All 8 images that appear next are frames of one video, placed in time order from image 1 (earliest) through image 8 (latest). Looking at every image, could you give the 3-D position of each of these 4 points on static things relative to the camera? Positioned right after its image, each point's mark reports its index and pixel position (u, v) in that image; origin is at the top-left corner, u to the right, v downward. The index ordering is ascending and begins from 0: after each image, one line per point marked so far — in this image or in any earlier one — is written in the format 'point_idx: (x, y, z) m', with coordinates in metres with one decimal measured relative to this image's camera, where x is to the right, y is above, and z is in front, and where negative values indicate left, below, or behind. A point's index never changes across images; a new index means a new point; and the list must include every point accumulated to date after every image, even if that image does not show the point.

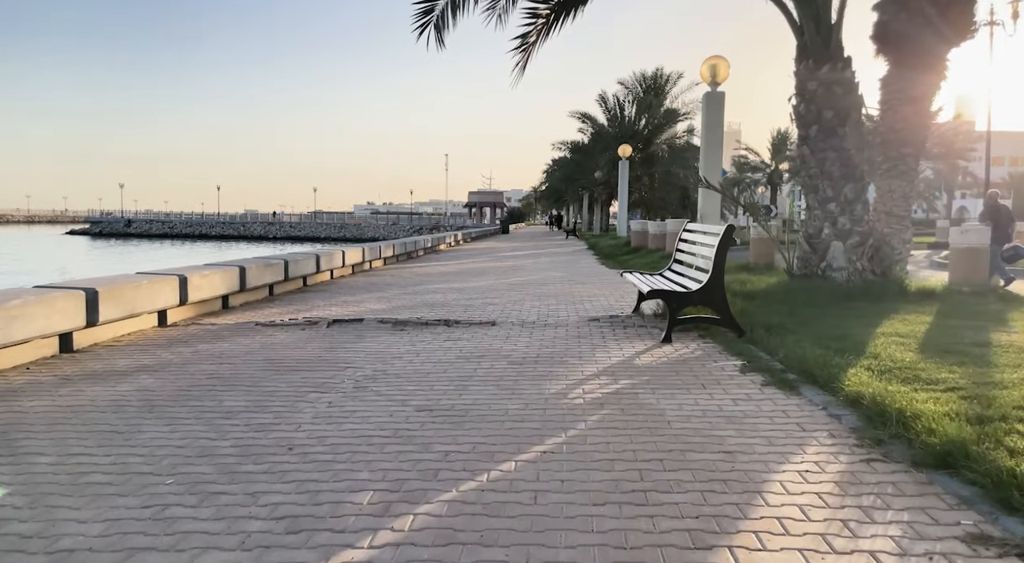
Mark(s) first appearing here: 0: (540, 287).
0: (+0.5, -0.1, +12.2) m
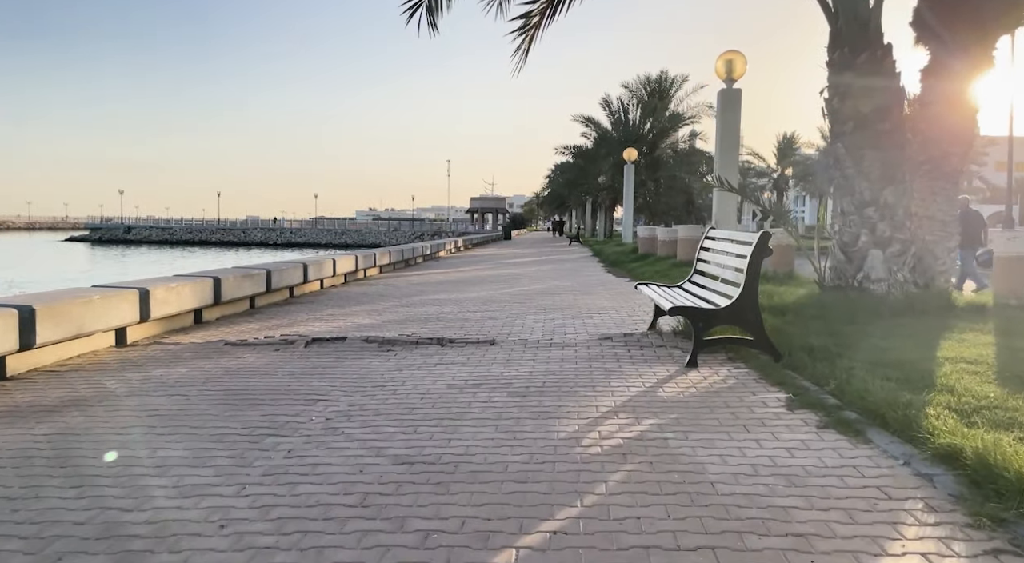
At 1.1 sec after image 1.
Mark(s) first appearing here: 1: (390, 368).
0: (+0.5, -0.3, +11.3) m
1: (-1.1, -0.8, +5.8) m
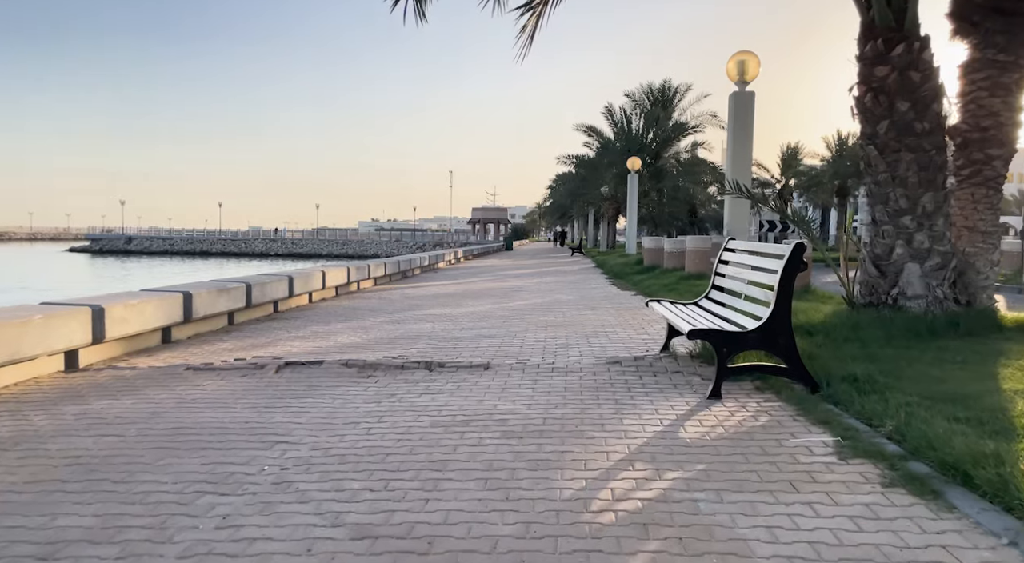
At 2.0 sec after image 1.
0: (+0.5, -0.5, +10.6) m
1: (-1.1, -0.9, +5.1) m
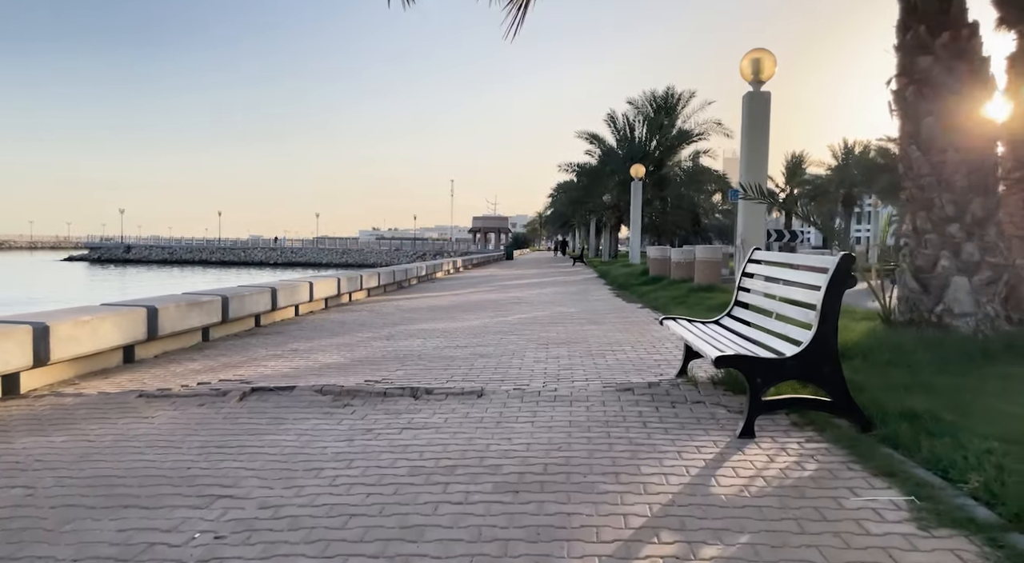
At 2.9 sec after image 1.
0: (+0.5, -0.7, +9.8) m
1: (-1.1, -1.0, +4.3) m
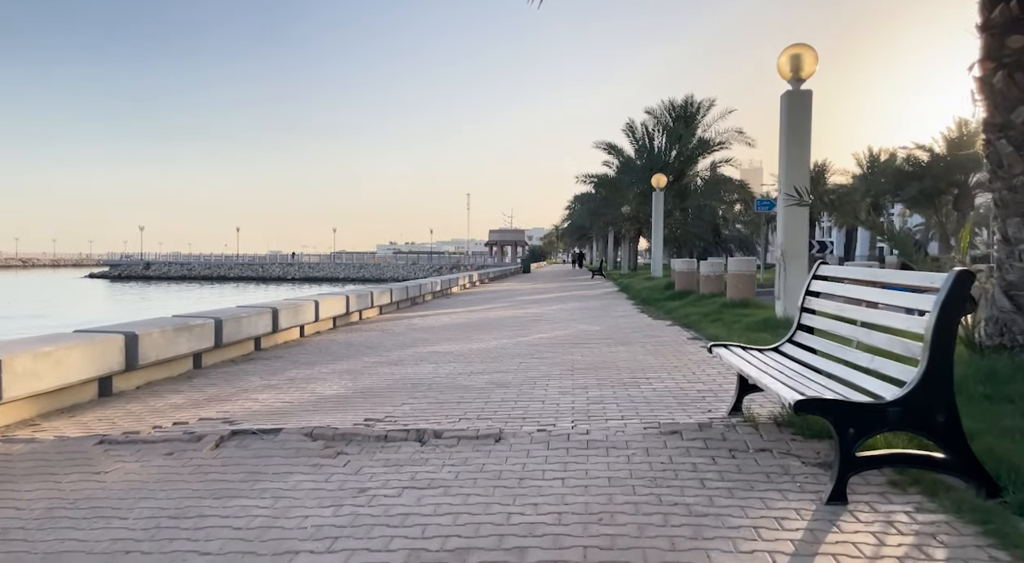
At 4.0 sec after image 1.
0: (+0.8, -0.9, +9.0) m
1: (-1.0, -1.1, +3.5) m
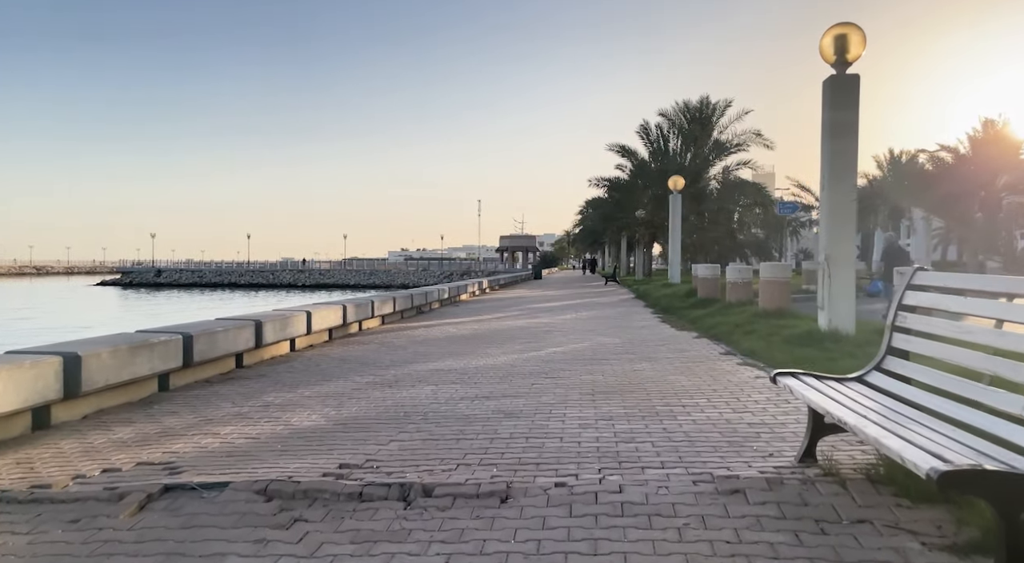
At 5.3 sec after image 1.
0: (+0.9, -1.0, +7.9) m
1: (-0.9, -1.2, +2.5) m
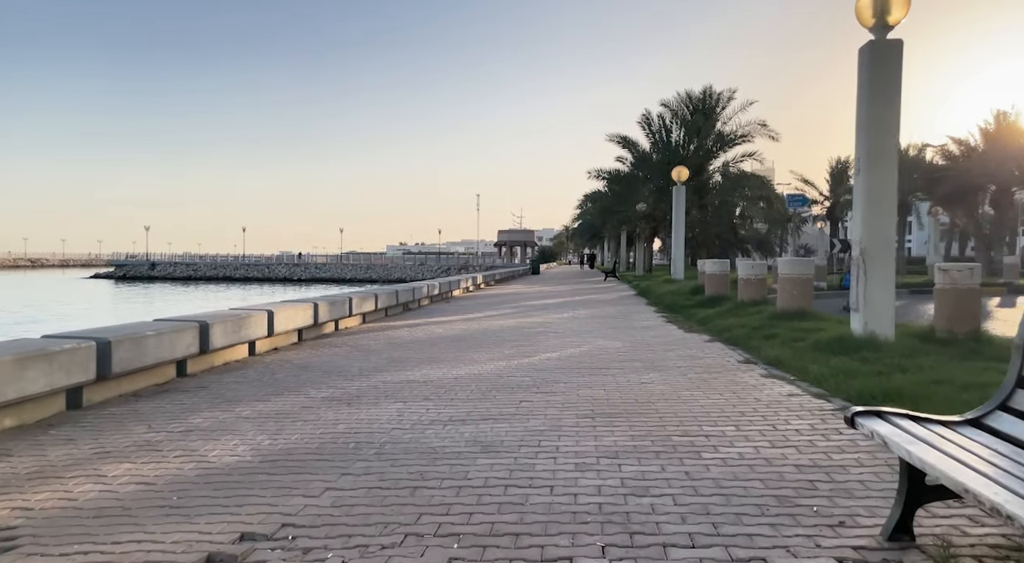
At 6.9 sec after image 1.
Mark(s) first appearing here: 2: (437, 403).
0: (+0.8, -1.0, +6.7) m
1: (-1.1, -1.2, +1.3) m
2: (-0.6, -1.1, +5.9) m
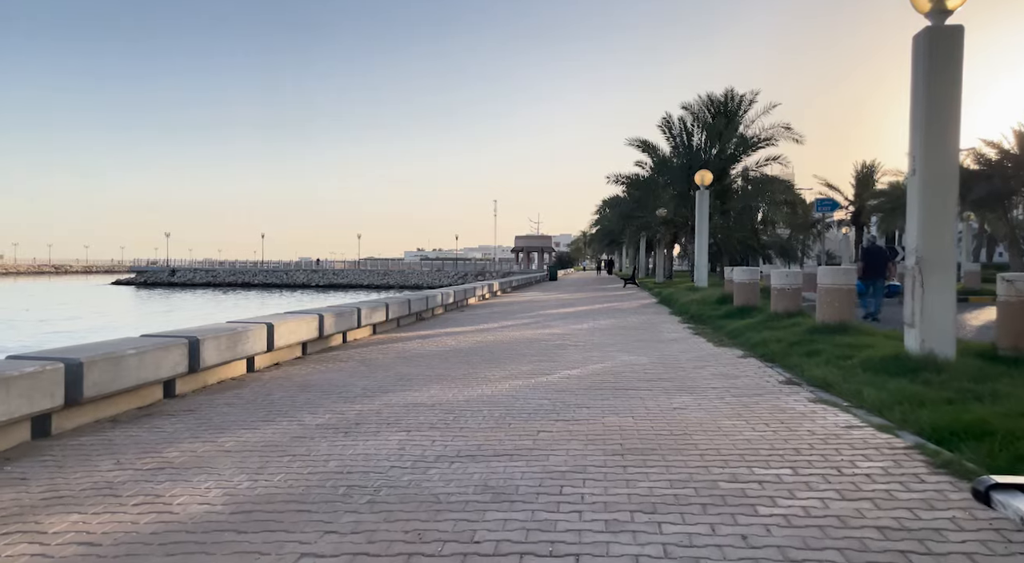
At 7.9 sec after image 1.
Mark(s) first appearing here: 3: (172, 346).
0: (+0.9, -1.1, +6.0) m
1: (-1.1, -1.3, +0.6) m
2: (-0.5, -1.2, +5.2) m
3: (-3.2, -0.6, +6.5) m
